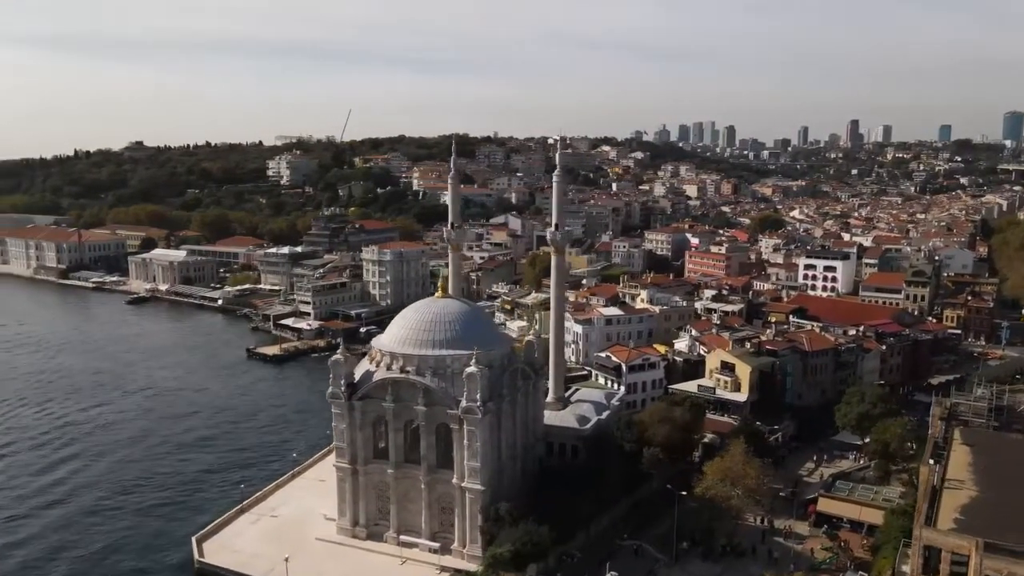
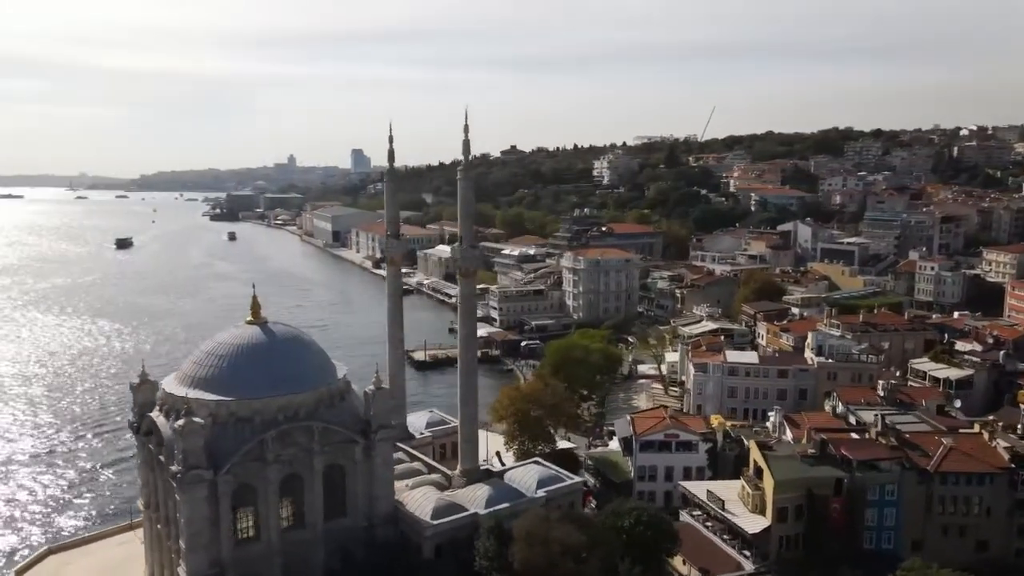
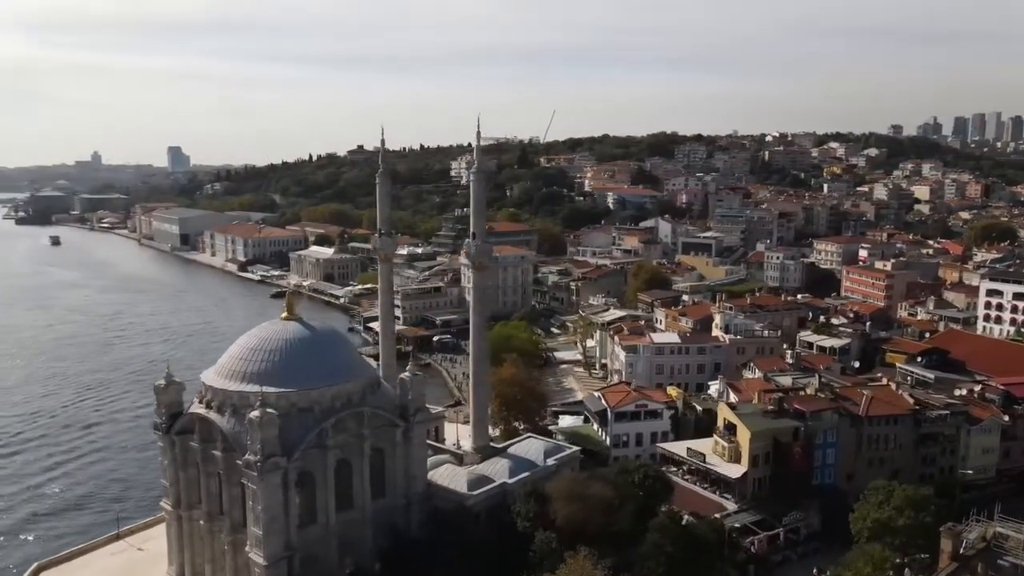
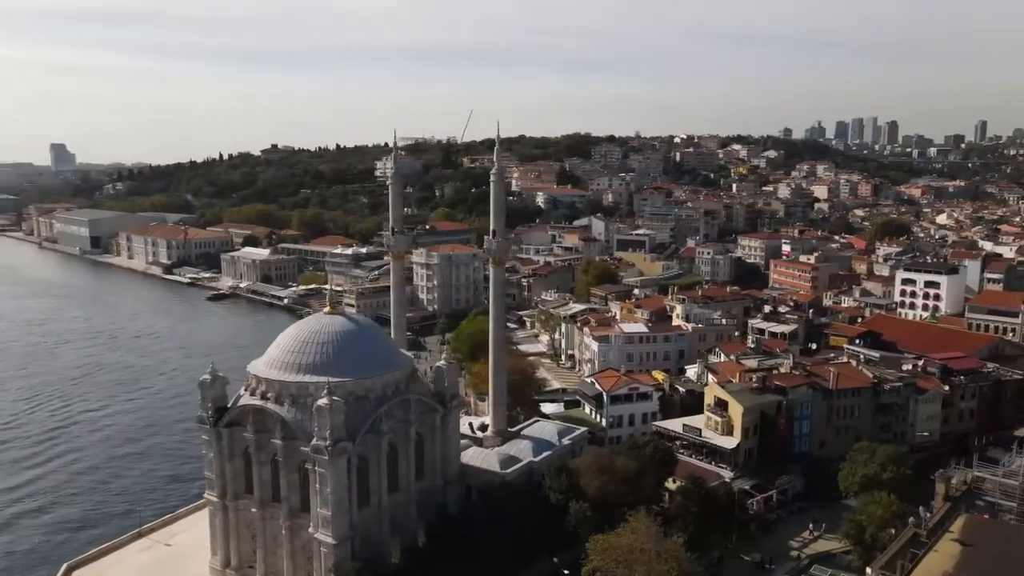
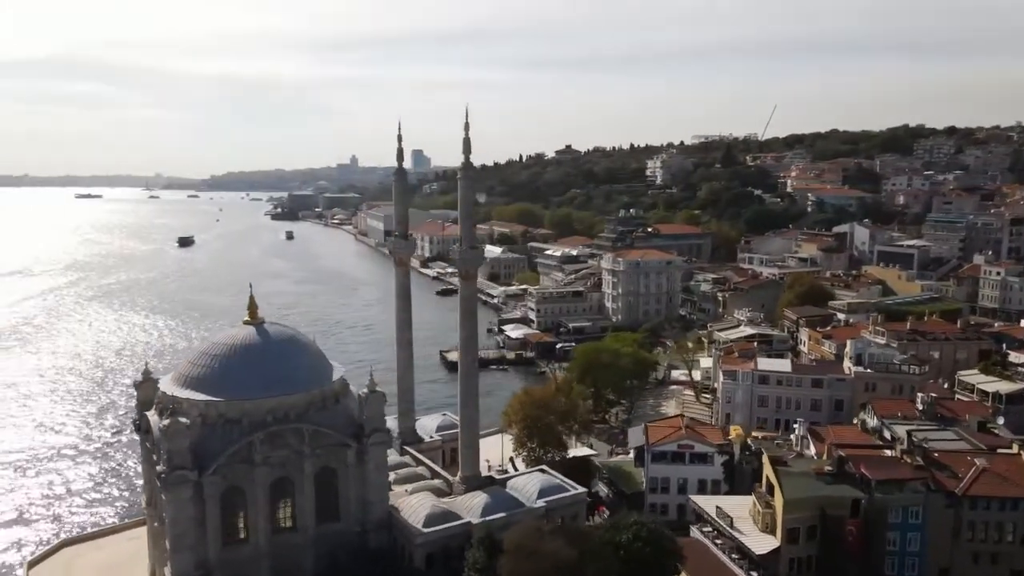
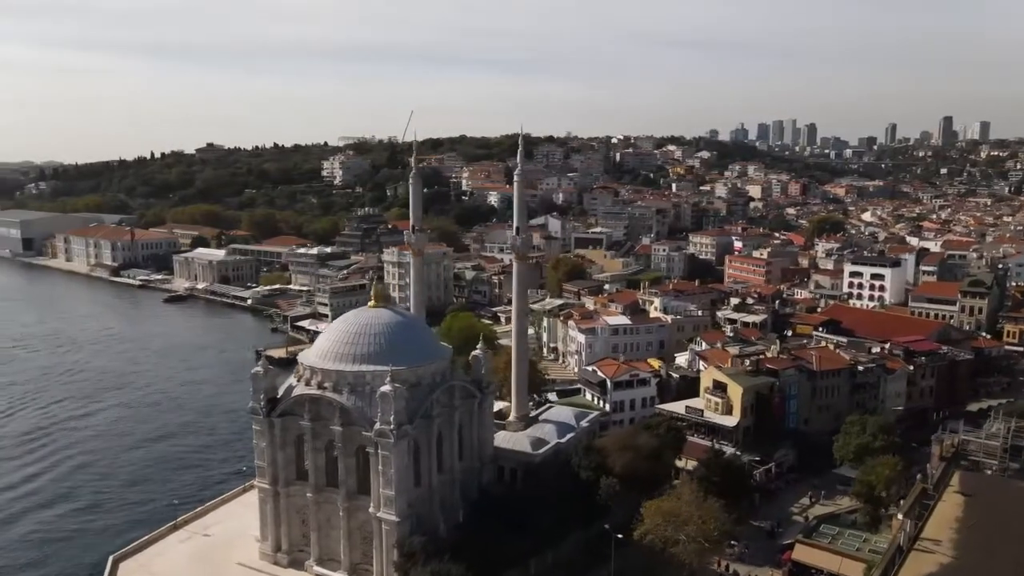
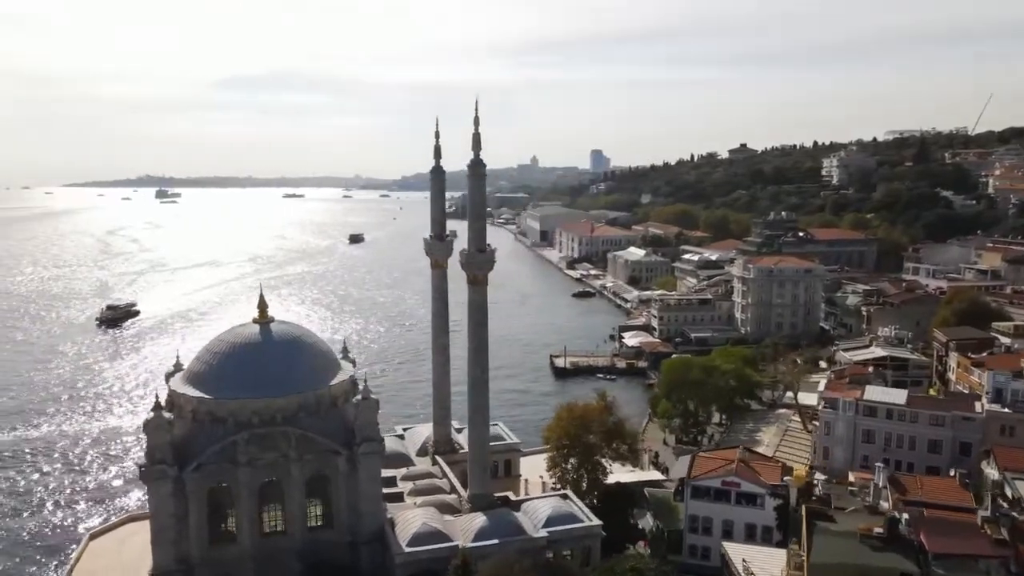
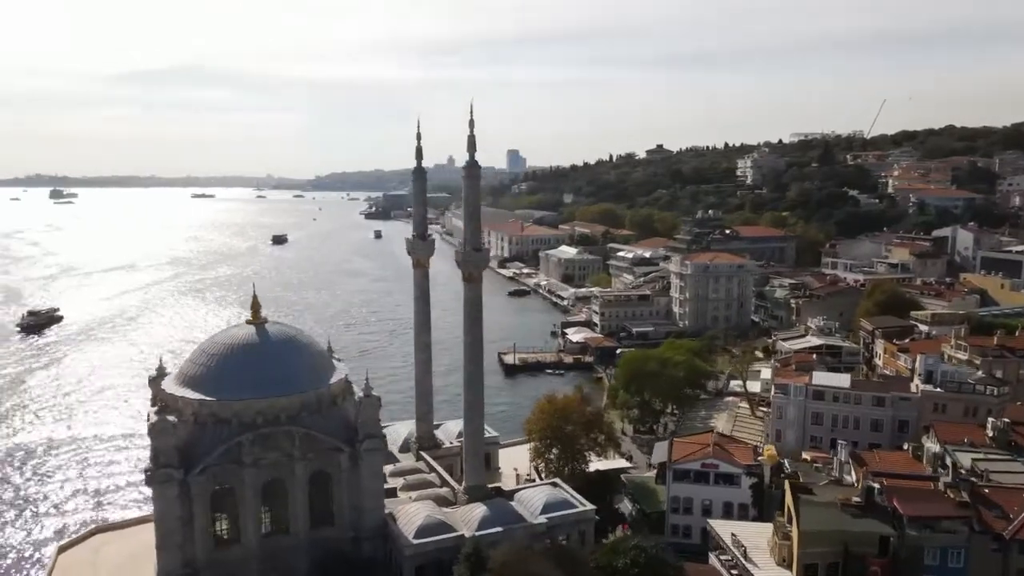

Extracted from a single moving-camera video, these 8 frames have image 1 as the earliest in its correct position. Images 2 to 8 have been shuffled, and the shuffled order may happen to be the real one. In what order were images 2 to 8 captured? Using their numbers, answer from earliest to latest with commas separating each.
6, 4, 3, 2, 5, 8, 7
